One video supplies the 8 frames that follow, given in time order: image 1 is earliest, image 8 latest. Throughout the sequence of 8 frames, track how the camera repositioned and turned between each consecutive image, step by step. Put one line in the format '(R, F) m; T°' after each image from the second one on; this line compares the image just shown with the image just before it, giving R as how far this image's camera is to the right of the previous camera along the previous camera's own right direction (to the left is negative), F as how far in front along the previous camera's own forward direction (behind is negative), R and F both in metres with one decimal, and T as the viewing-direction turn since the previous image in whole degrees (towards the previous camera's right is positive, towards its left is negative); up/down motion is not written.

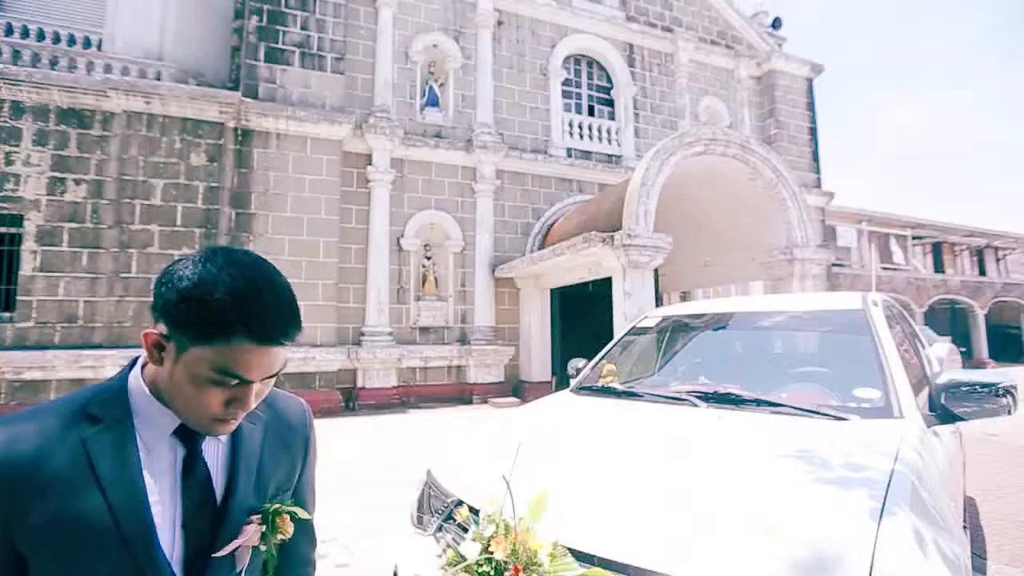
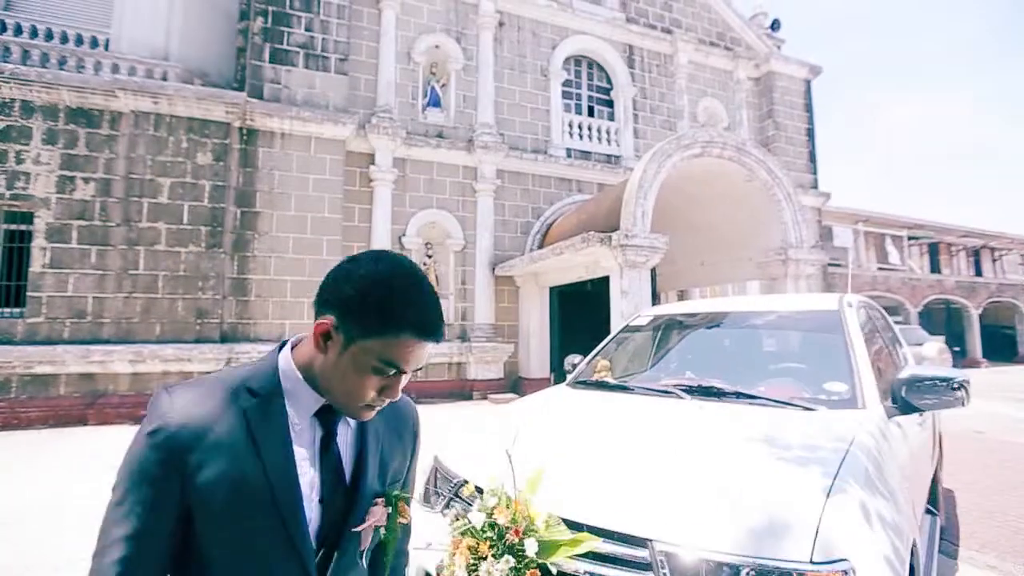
(0.0, -0.2) m; 0°
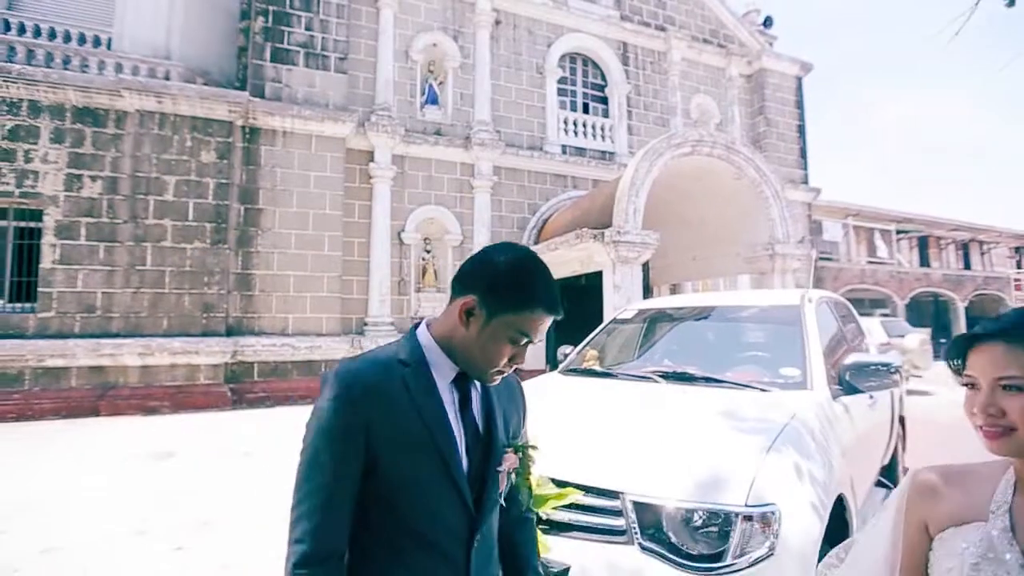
(0.0, -0.3) m; 0°
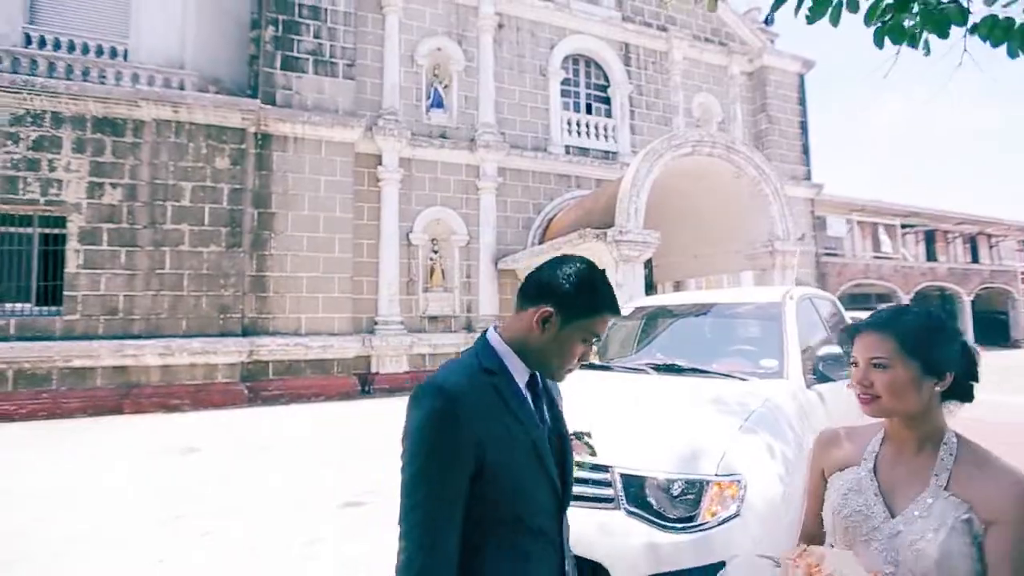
(0.0, -0.2) m; -1°
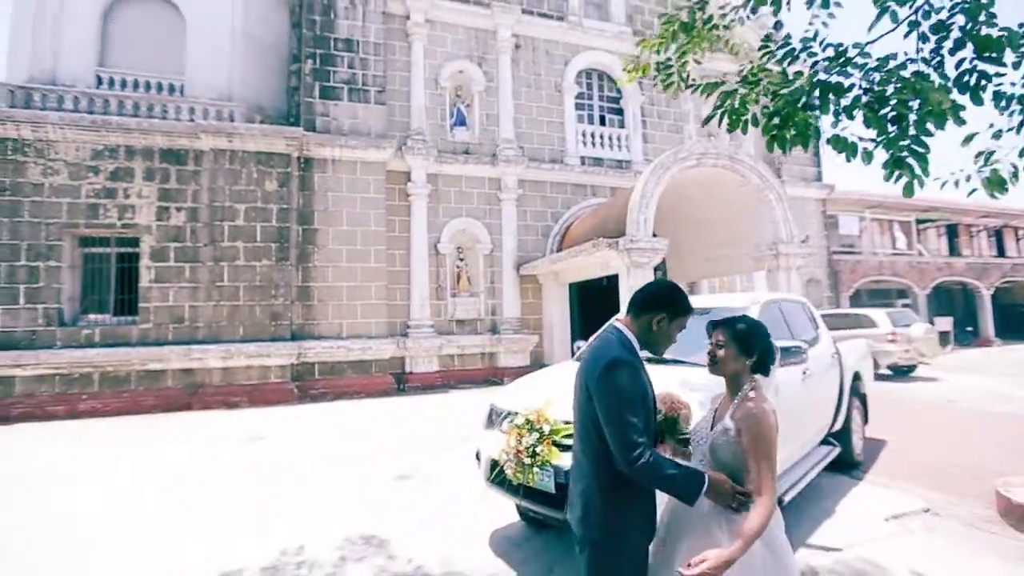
(0.0, -0.8) m; -2°
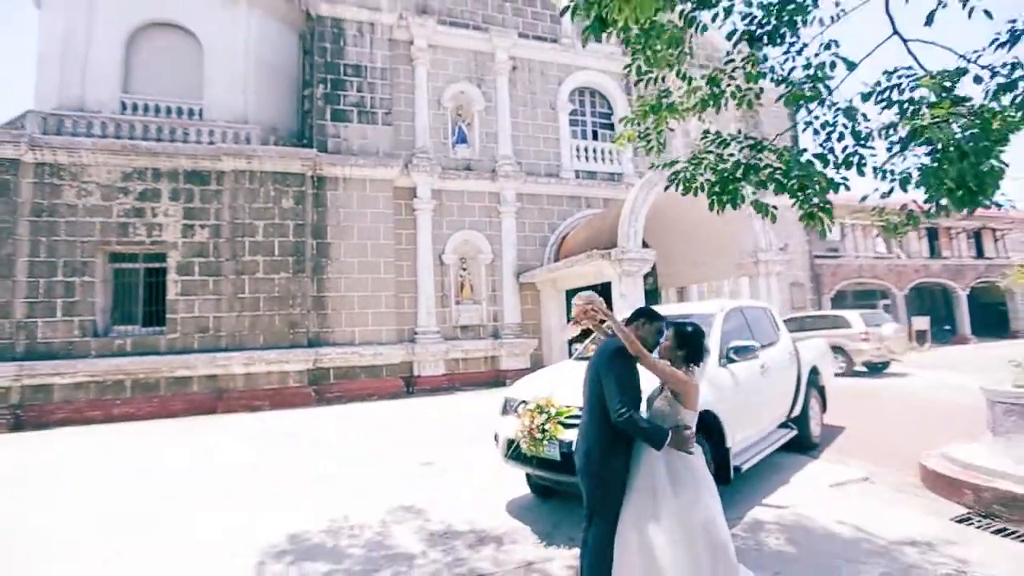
(-0.1, -0.8) m; 0°
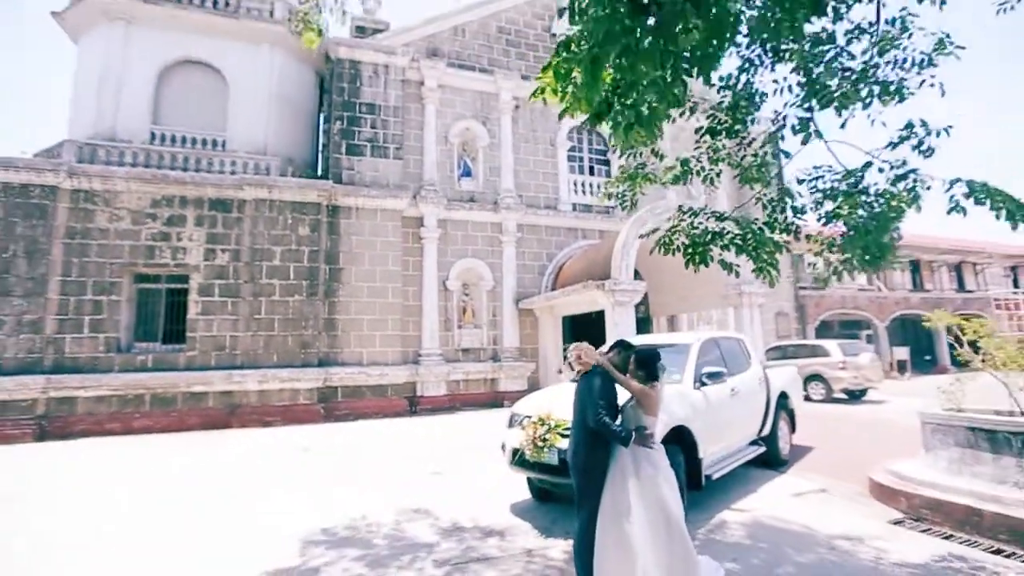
(-0.1, -0.7) m; 0°
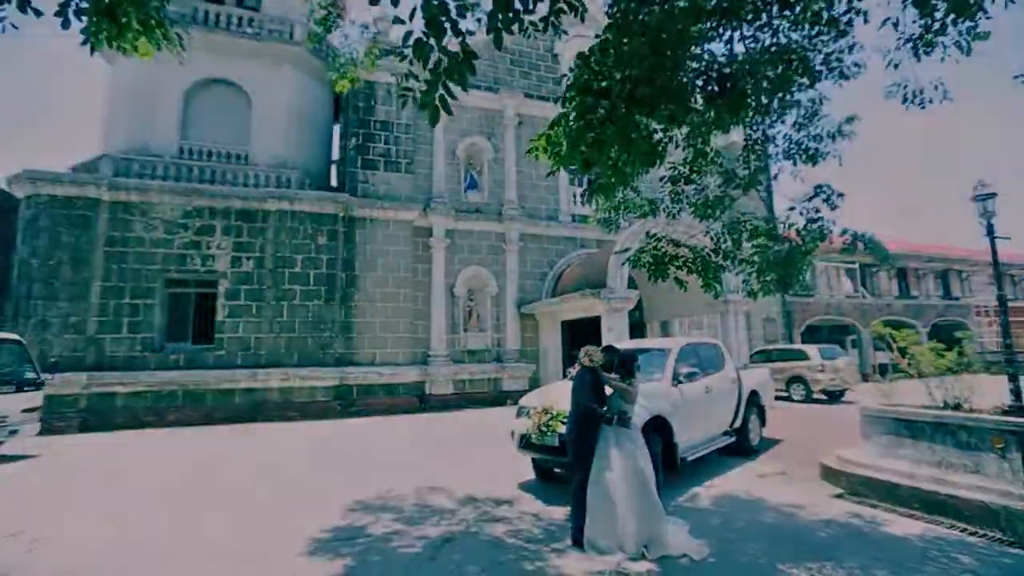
(-0.1, -0.9) m; 0°
